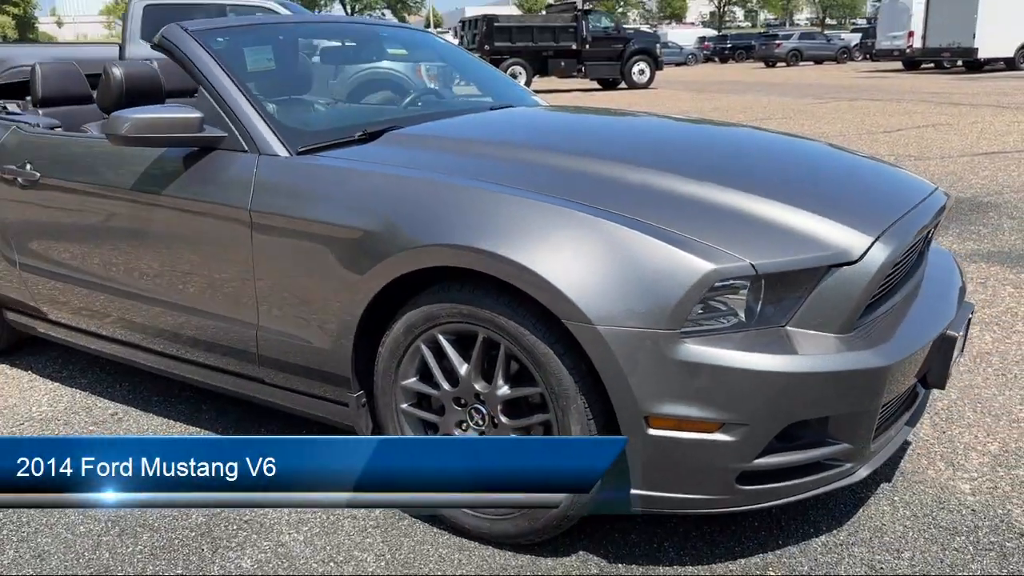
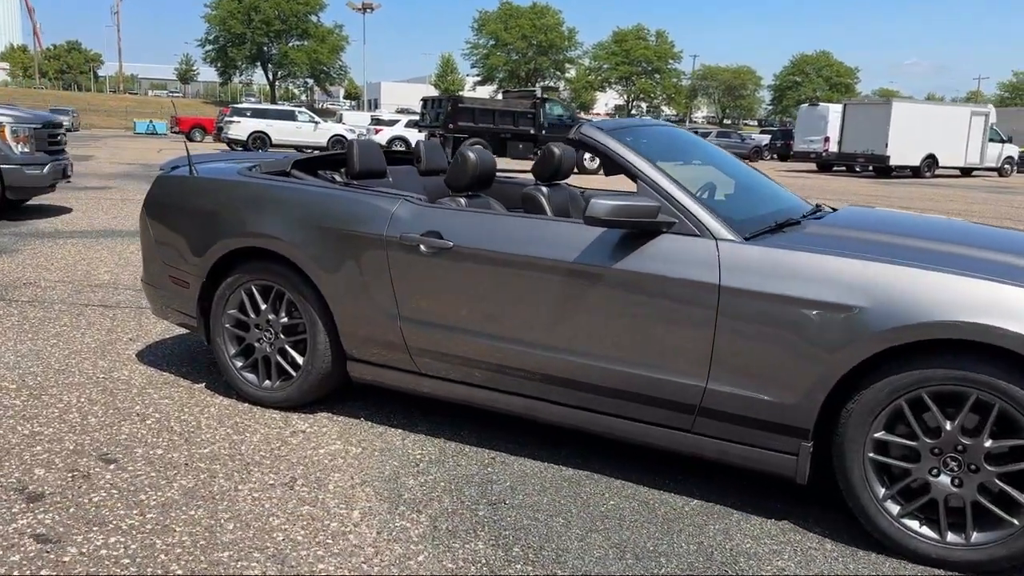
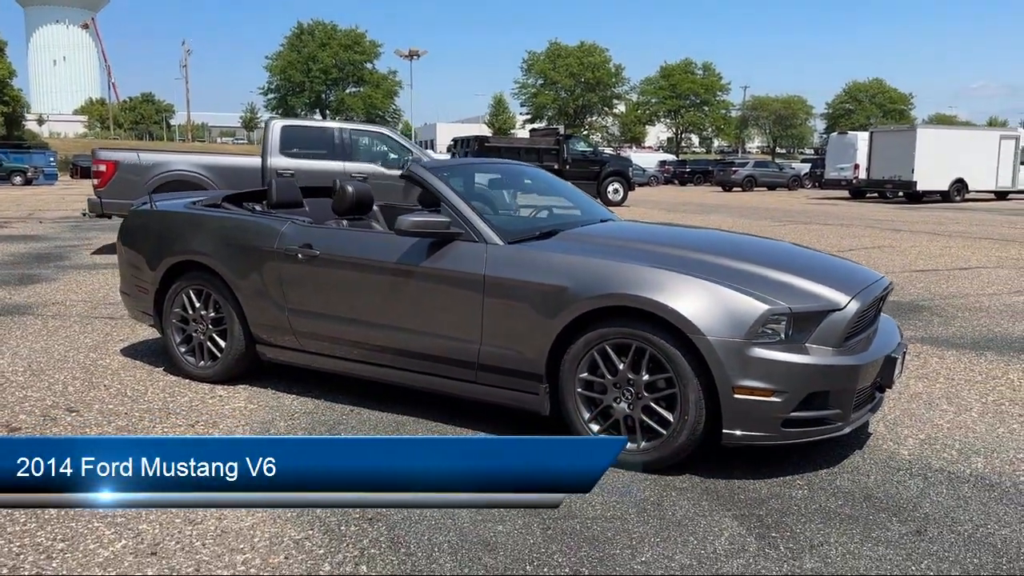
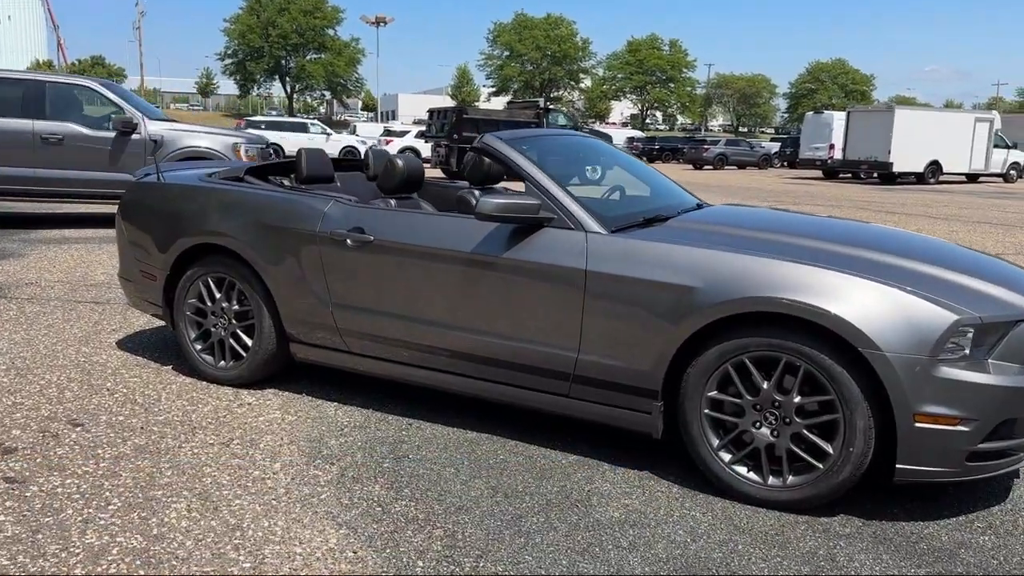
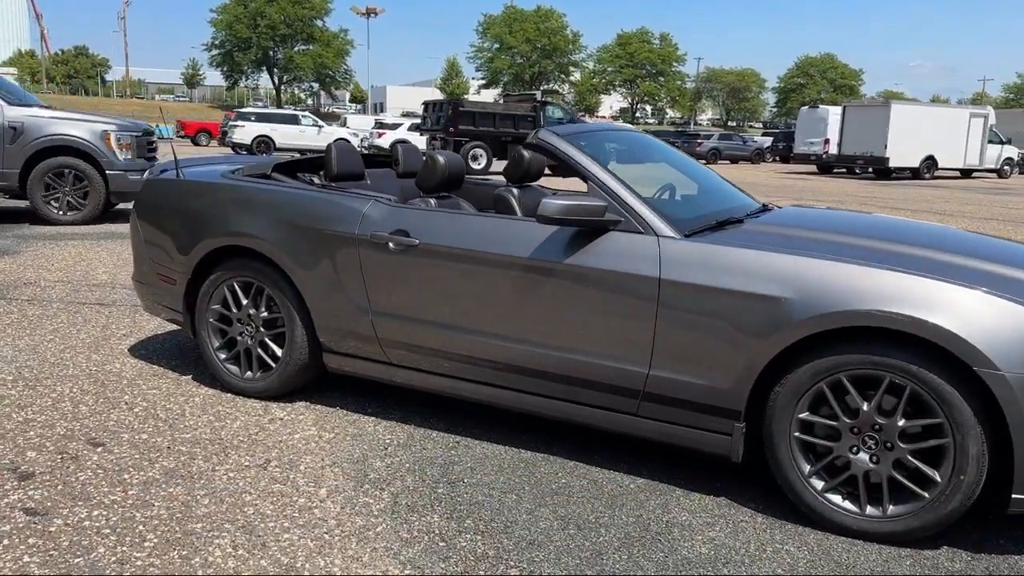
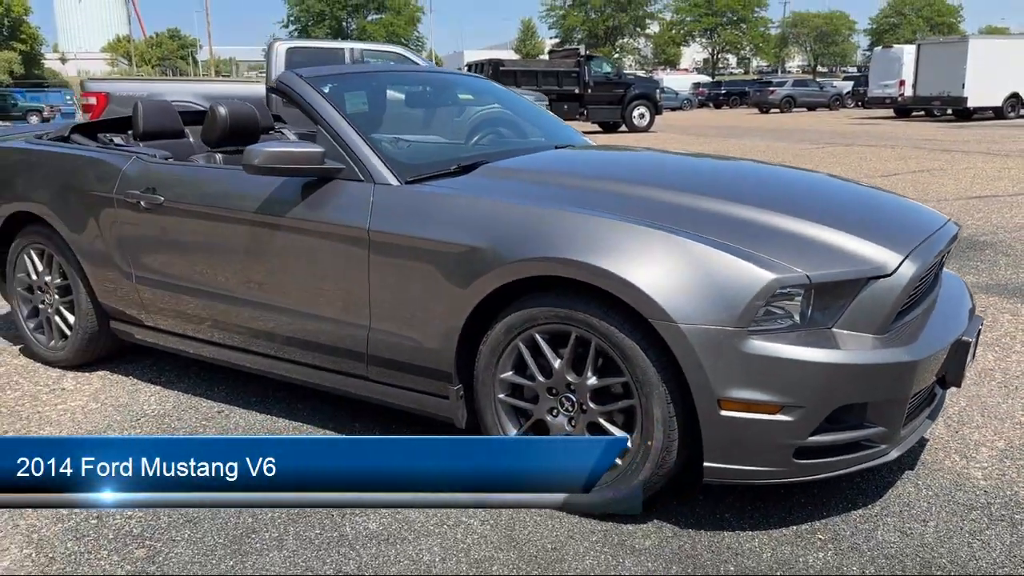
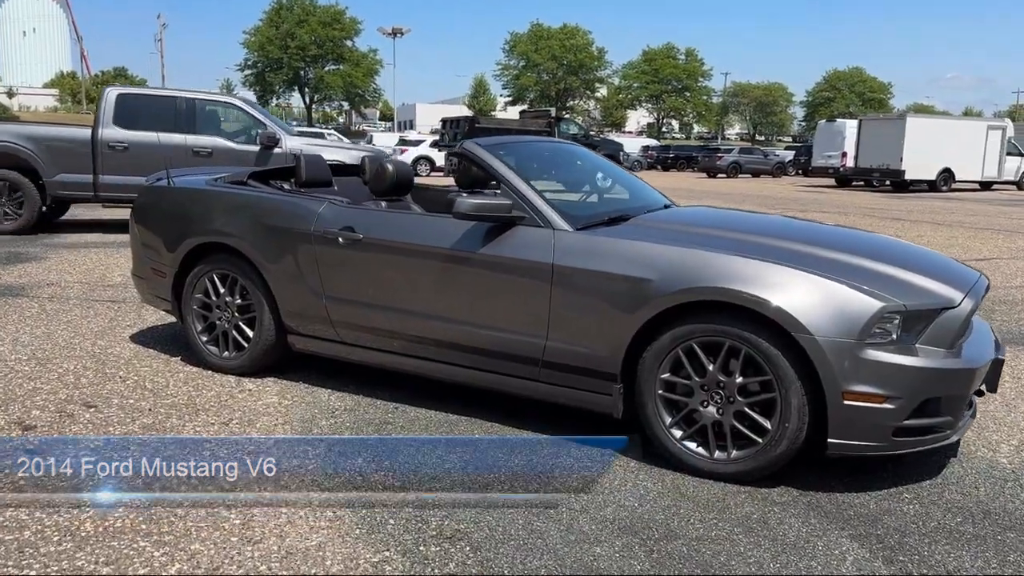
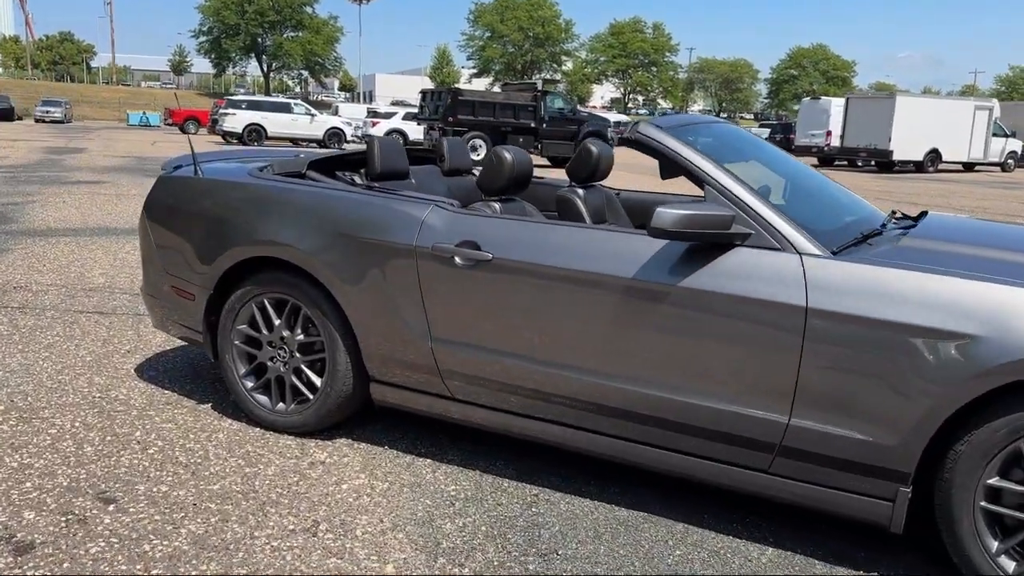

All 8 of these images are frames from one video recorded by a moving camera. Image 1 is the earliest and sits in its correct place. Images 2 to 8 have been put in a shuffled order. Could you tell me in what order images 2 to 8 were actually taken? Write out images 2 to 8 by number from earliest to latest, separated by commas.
6, 3, 7, 4, 5, 2, 8
